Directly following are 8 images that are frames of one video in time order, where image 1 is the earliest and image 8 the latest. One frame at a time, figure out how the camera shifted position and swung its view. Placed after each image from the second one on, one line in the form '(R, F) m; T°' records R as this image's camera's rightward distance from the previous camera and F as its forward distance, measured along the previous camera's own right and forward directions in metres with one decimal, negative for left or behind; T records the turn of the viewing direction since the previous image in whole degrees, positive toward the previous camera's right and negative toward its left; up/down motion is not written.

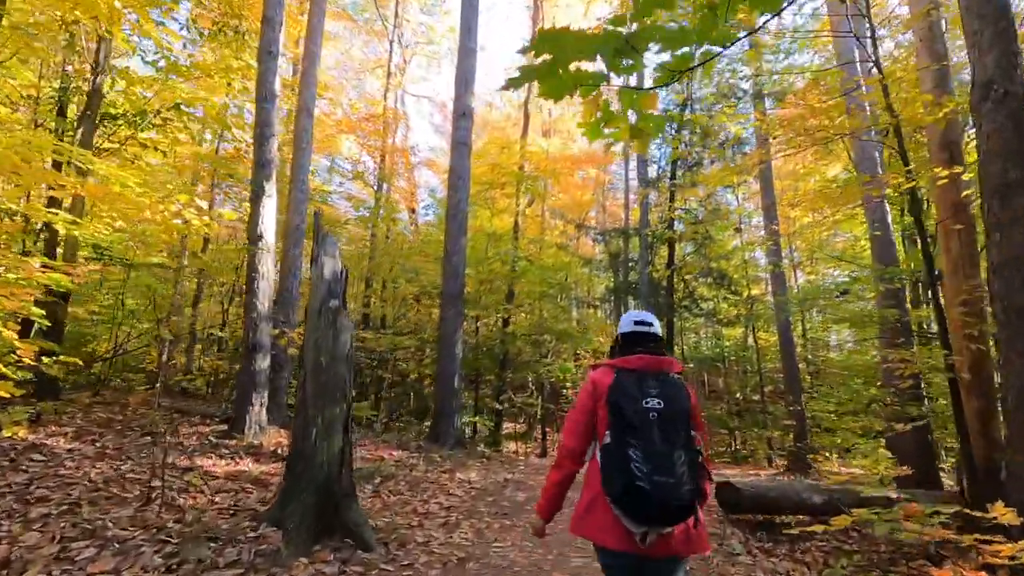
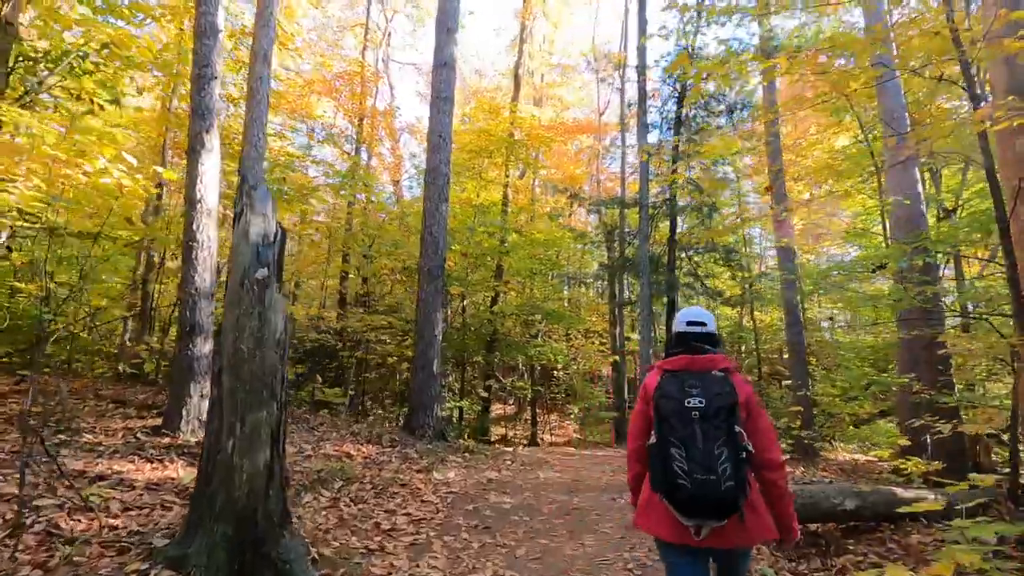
(+0.1, +1.0) m; +1°
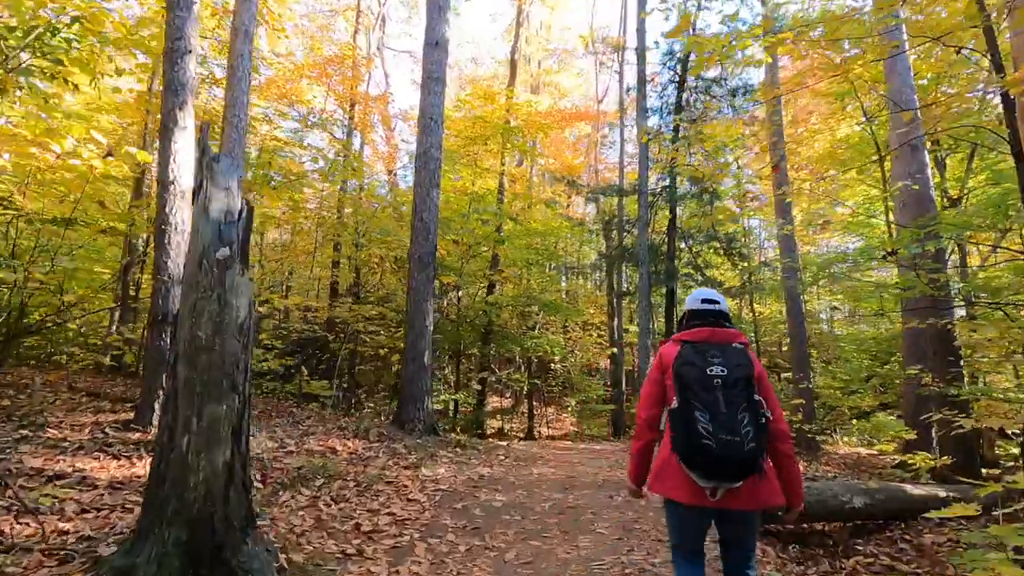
(+0.1, +0.3) m; 0°
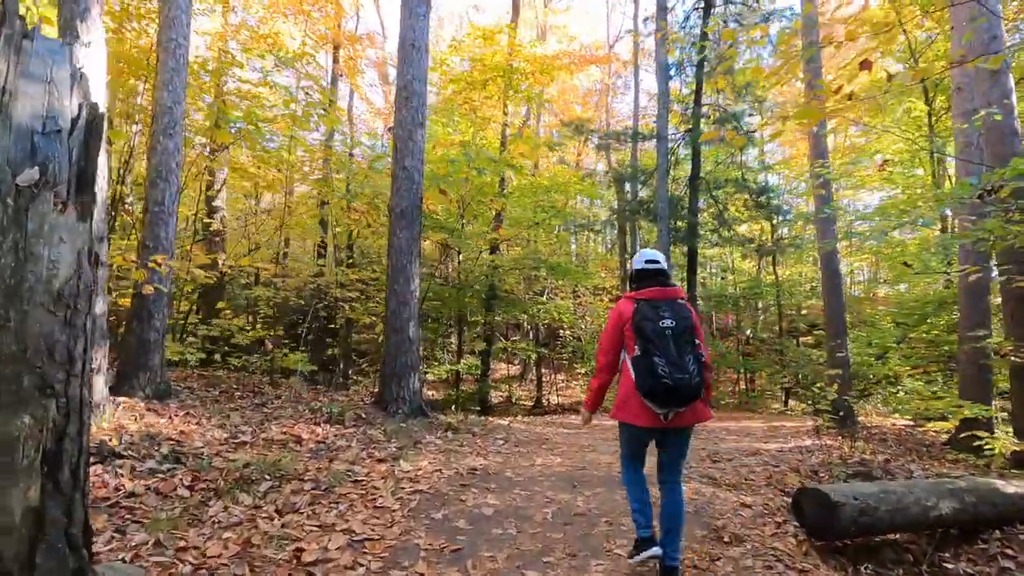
(+0.1, +1.1) m; -1°
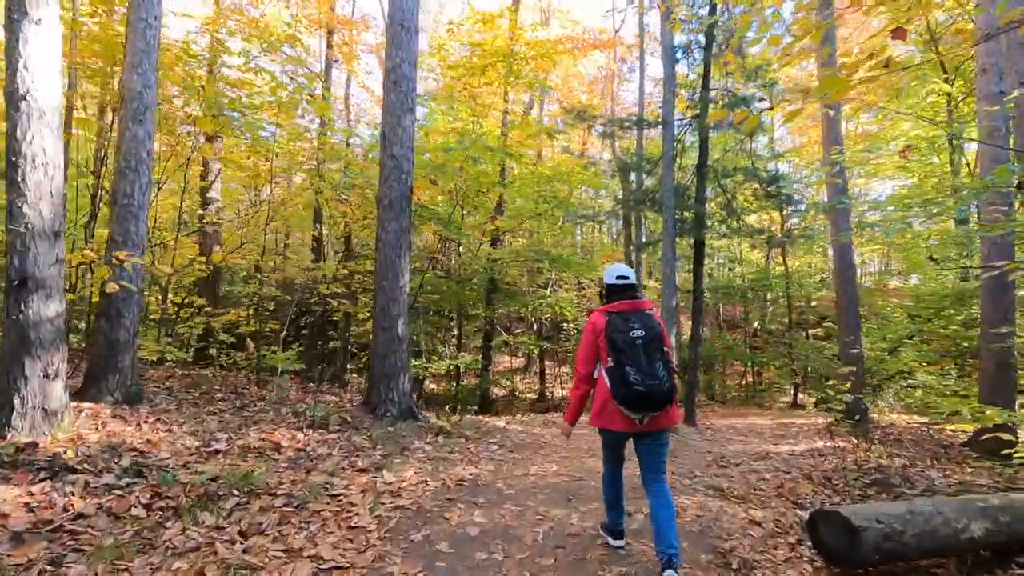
(+0.1, +0.4) m; -1°
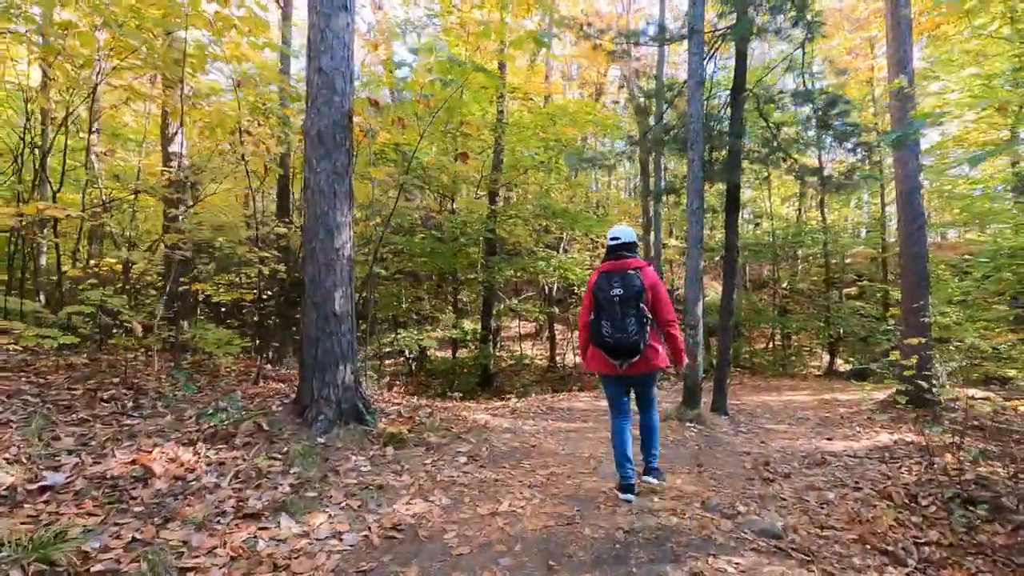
(+0.4, +1.6) m; -2°
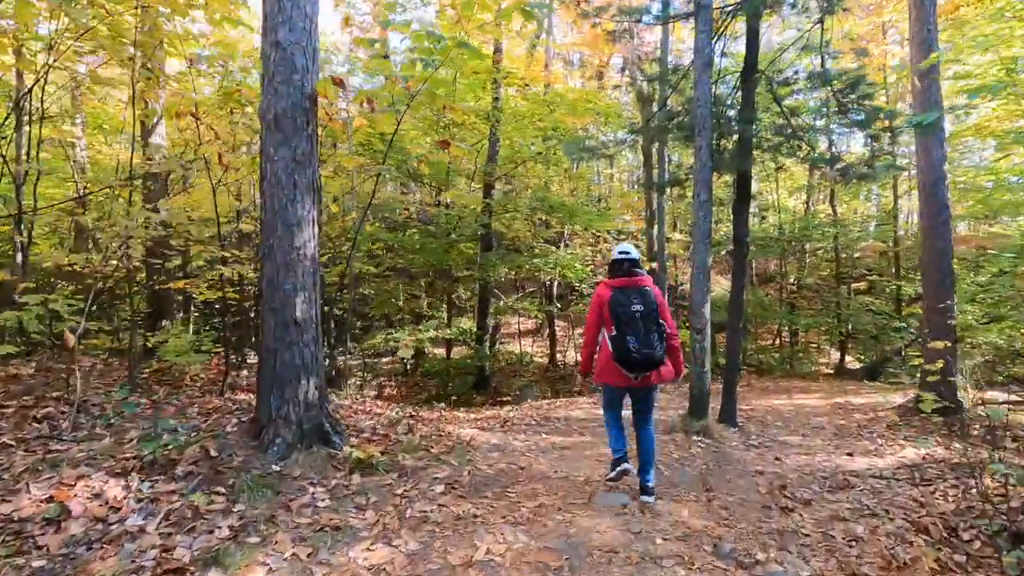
(+0.1, +0.5) m; 0°
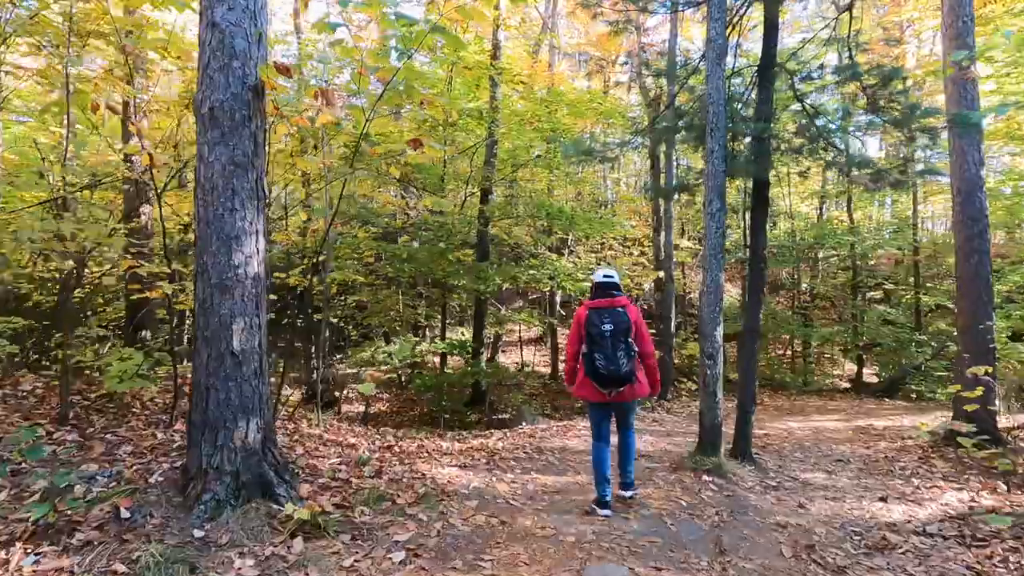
(+0.2, +0.6) m; -1°
